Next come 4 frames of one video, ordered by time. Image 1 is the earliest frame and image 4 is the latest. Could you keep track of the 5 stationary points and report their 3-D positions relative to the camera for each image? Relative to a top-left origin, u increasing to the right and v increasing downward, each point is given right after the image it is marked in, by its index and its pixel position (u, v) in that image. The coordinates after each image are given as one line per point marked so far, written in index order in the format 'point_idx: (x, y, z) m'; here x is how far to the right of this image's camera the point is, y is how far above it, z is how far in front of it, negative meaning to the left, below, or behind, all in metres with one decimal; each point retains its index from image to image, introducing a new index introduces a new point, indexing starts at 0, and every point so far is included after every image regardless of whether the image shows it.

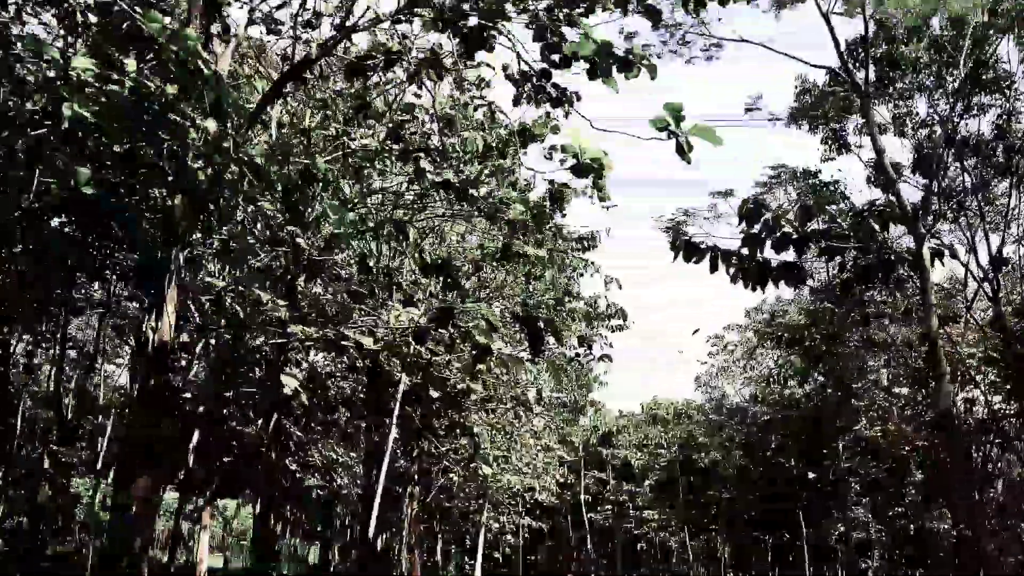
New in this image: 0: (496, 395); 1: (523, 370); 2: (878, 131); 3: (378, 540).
0: (-0.3, -1.7, +14.6) m
1: (+0.1, -1.3, +14.0) m
2: (+3.8, +1.6, +9.2) m
3: (-2.9, -5.4, +19.3) m
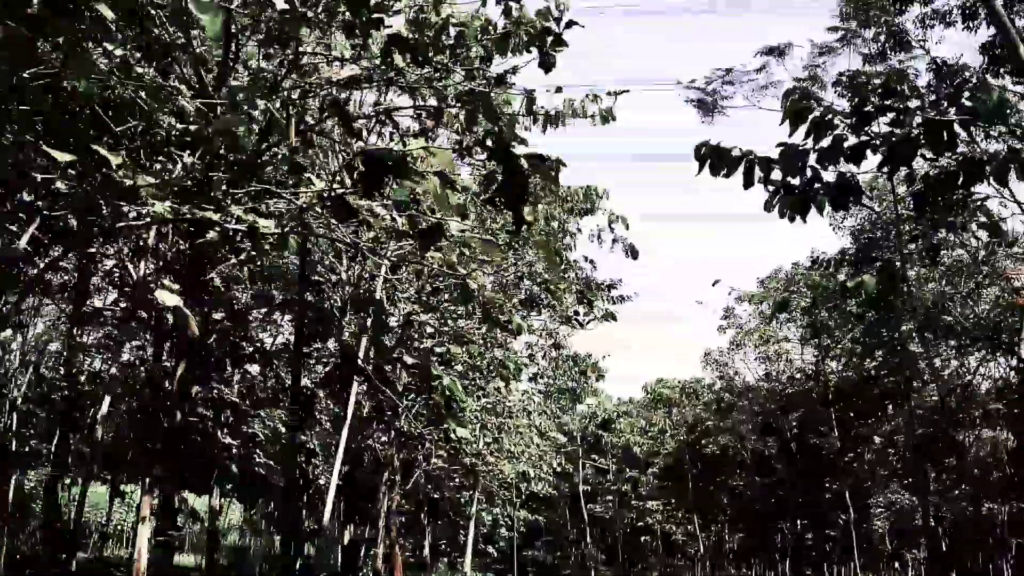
0: (-0.5, -1.1, +12.8) m
1: (0.0, -0.6, +12.2) m
2: (+3.6, +2.2, +7.5) m
3: (-3.0, -4.8, +17.5) m
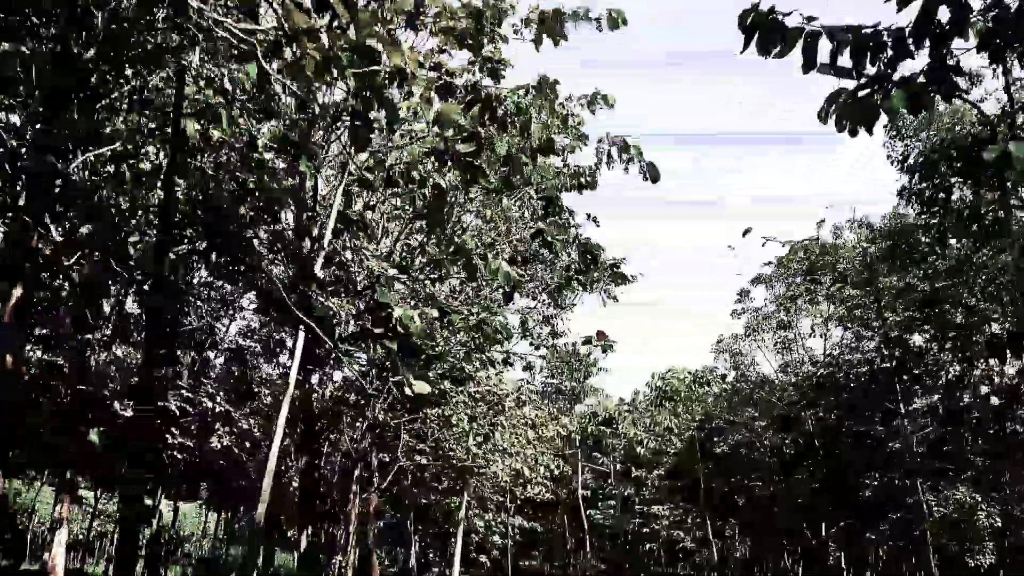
0: (-0.6, -0.7, +11.1) m
1: (-0.1, -0.2, +10.5) m
2: (+3.5, +2.7, +5.9) m
3: (-3.1, -4.5, +15.8) m
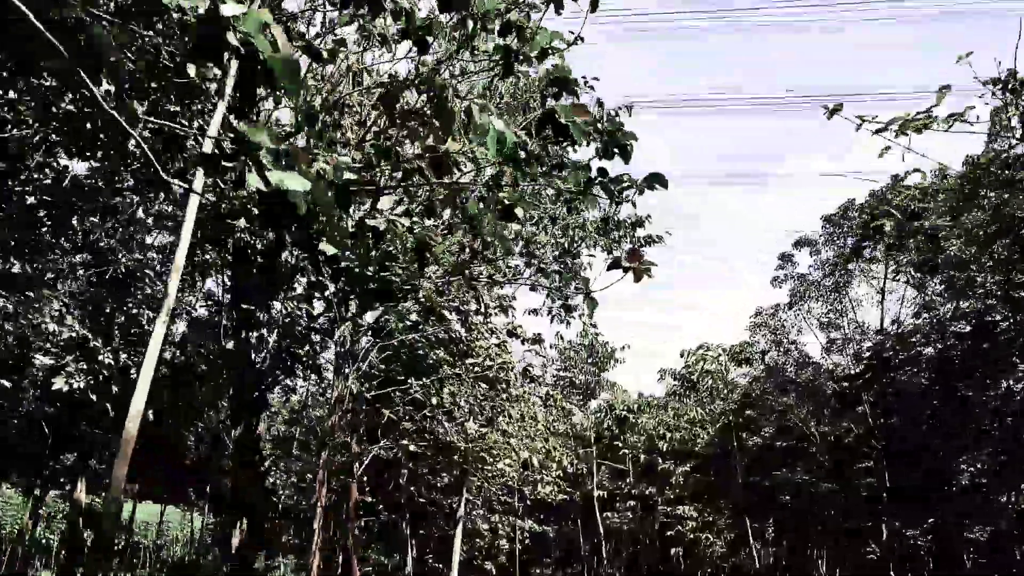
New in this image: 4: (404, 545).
0: (-0.5, -0.1, +9.0) m
1: (-0.1, +0.4, +8.4) m
2: (+3.5, +3.4, +3.7) m
3: (-3.0, -3.9, +13.6) m
4: (-2.2, -5.5, +19.3) m
